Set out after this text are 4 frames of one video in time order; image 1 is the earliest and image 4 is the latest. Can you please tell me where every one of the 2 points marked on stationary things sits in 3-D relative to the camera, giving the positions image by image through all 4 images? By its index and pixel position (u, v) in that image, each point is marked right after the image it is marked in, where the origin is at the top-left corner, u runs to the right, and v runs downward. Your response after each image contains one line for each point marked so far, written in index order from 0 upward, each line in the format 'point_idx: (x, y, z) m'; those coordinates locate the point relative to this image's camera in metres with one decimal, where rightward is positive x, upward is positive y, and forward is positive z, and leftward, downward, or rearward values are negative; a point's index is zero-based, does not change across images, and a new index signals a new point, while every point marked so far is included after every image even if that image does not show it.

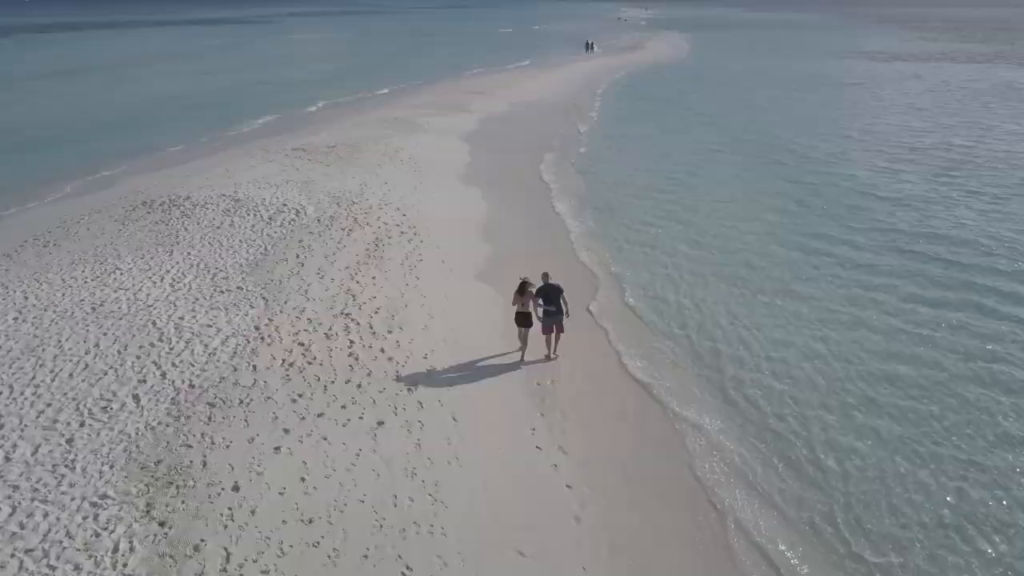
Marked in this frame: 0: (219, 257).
0: (-6.7, +0.7, +14.1) m
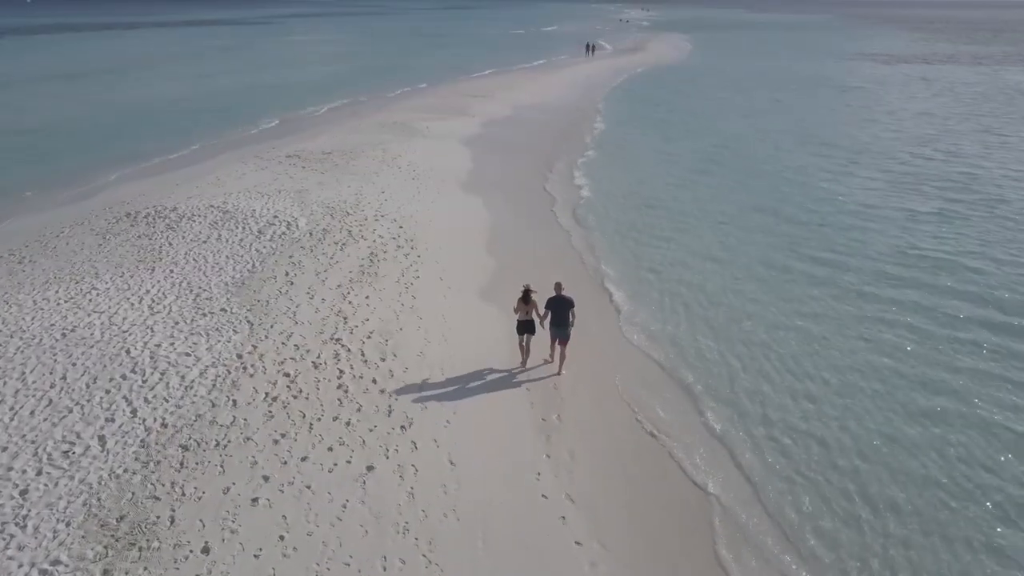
0: (-6.7, +0.3, +13.3) m
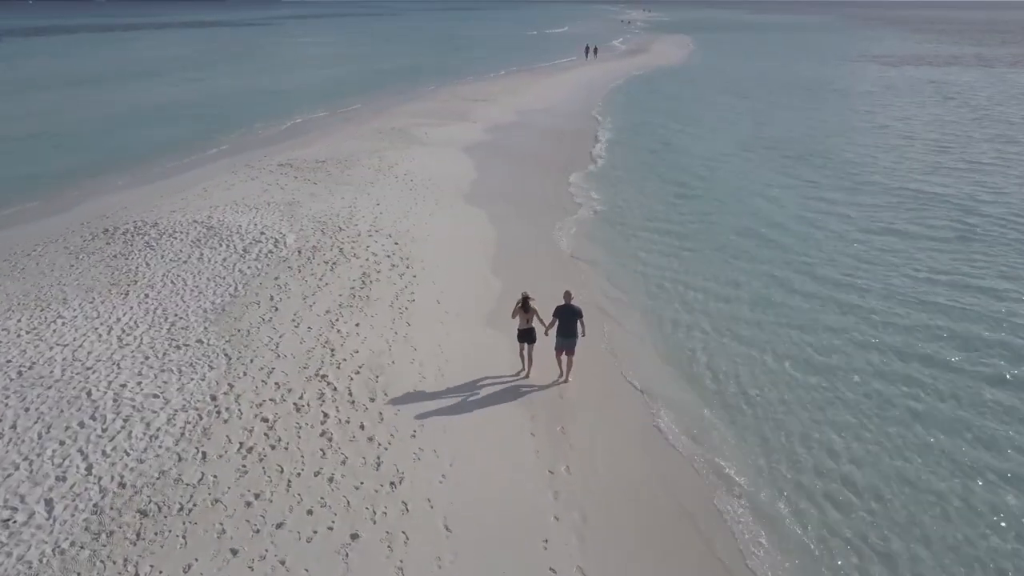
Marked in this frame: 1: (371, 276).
0: (-6.6, -0.2, +12.3) m
1: (-3.2, +0.3, +13.9) m
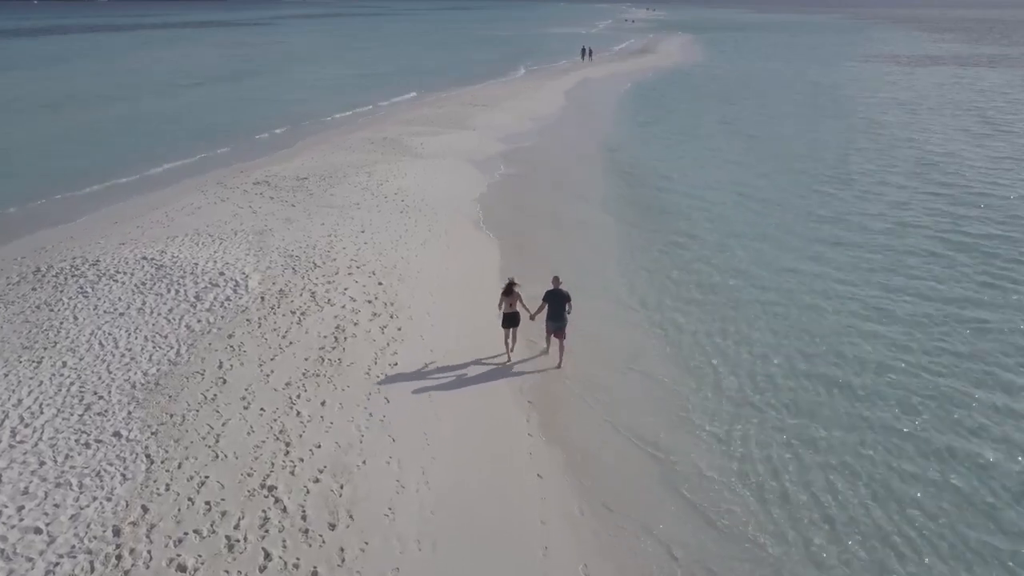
0: (-6.6, -1.3, +9.9) m
1: (-3.1, -0.8, +11.5) m
